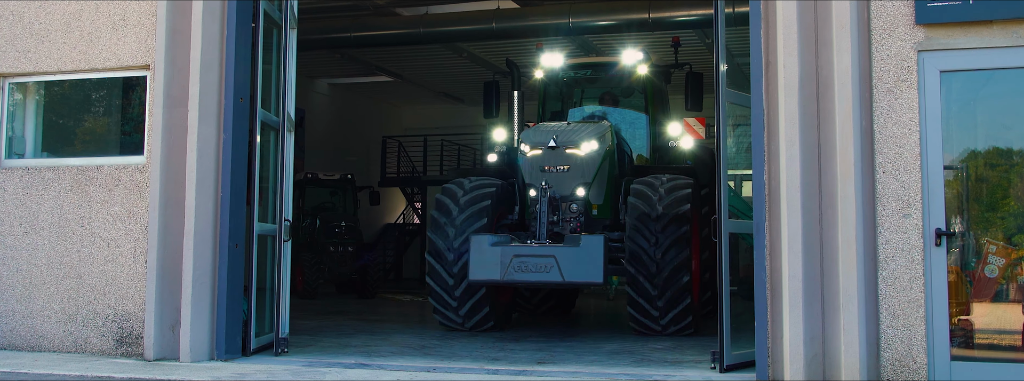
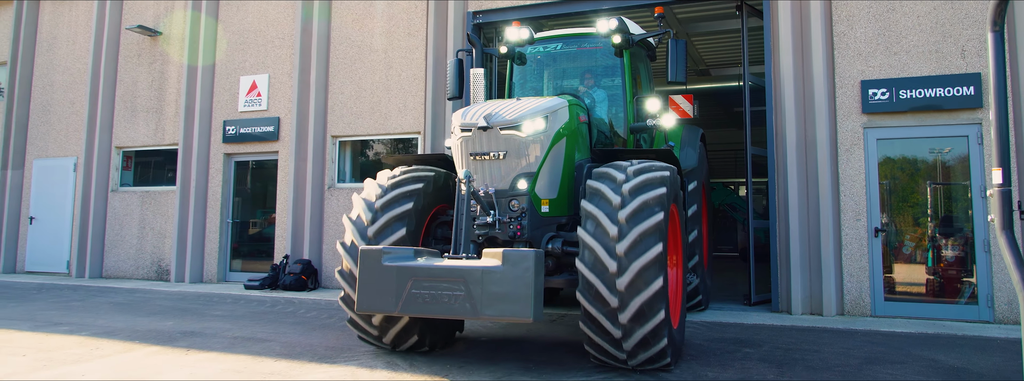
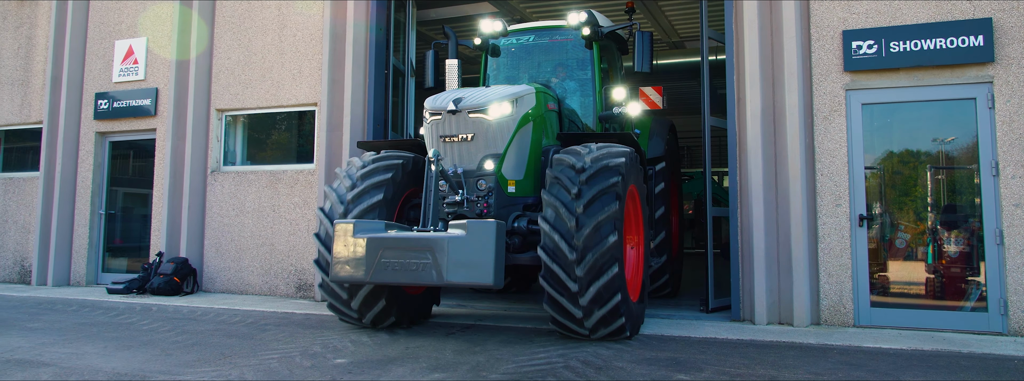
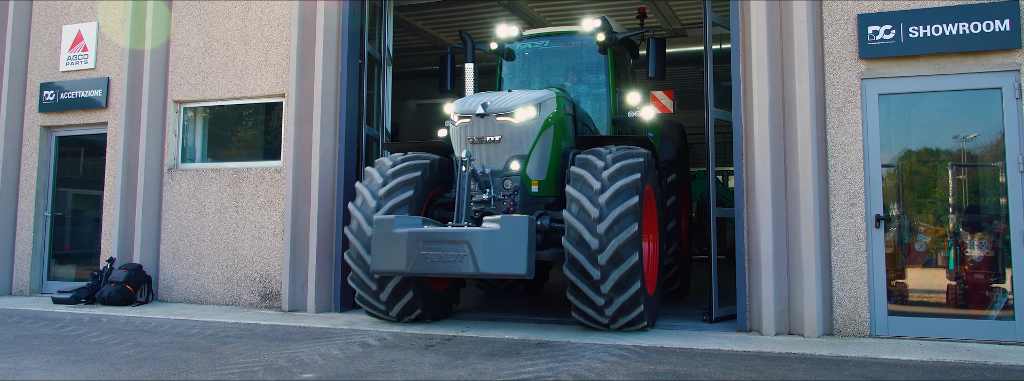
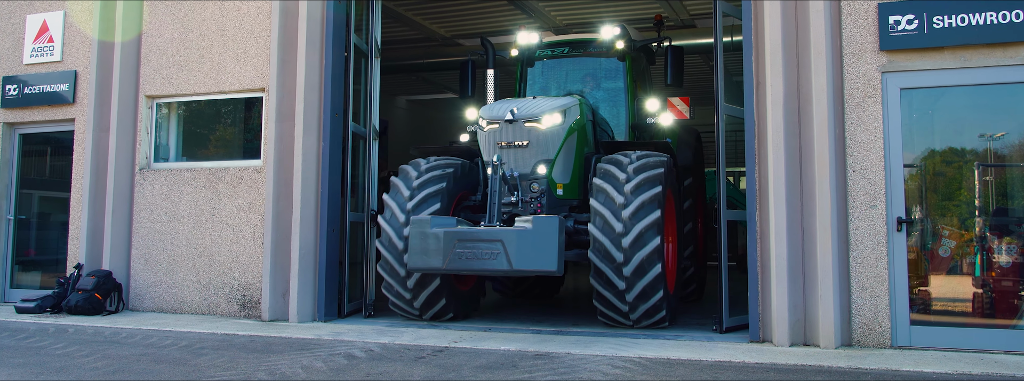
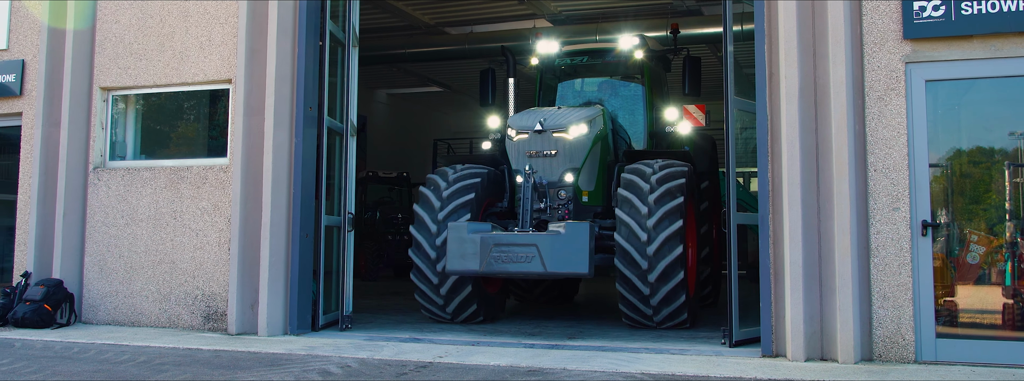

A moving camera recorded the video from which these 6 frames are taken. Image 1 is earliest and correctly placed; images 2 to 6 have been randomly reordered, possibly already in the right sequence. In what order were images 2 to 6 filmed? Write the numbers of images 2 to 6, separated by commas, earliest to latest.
6, 5, 4, 3, 2
